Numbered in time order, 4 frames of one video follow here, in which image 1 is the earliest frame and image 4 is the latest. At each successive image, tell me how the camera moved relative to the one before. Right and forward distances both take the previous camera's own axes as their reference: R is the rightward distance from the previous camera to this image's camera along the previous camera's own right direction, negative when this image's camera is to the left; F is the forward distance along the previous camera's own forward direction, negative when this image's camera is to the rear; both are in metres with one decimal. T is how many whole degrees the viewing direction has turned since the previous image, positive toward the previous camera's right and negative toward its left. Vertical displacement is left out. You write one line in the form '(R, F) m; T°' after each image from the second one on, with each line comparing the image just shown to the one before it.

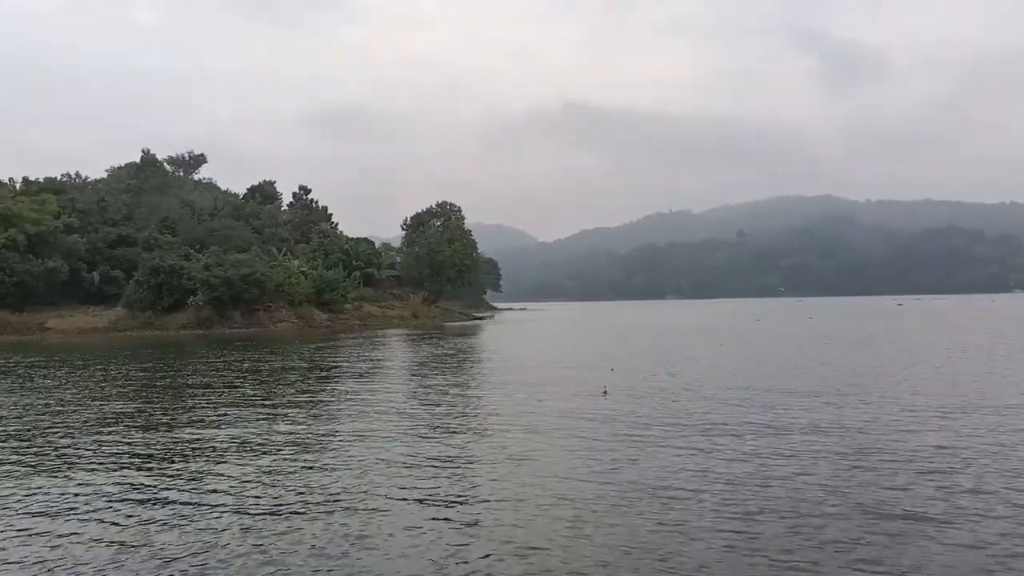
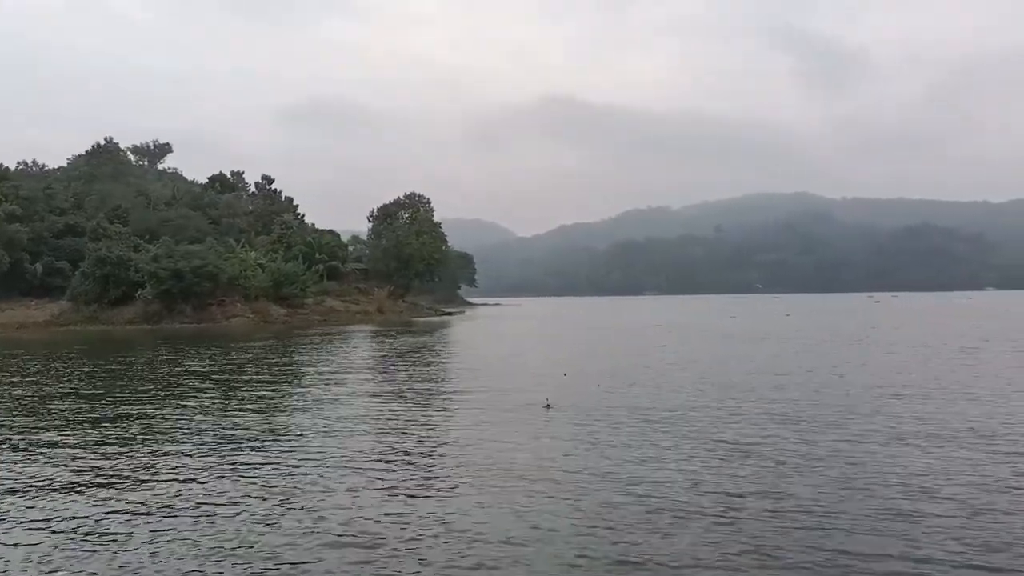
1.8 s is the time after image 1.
(+0.7, +1.9) m; +1°
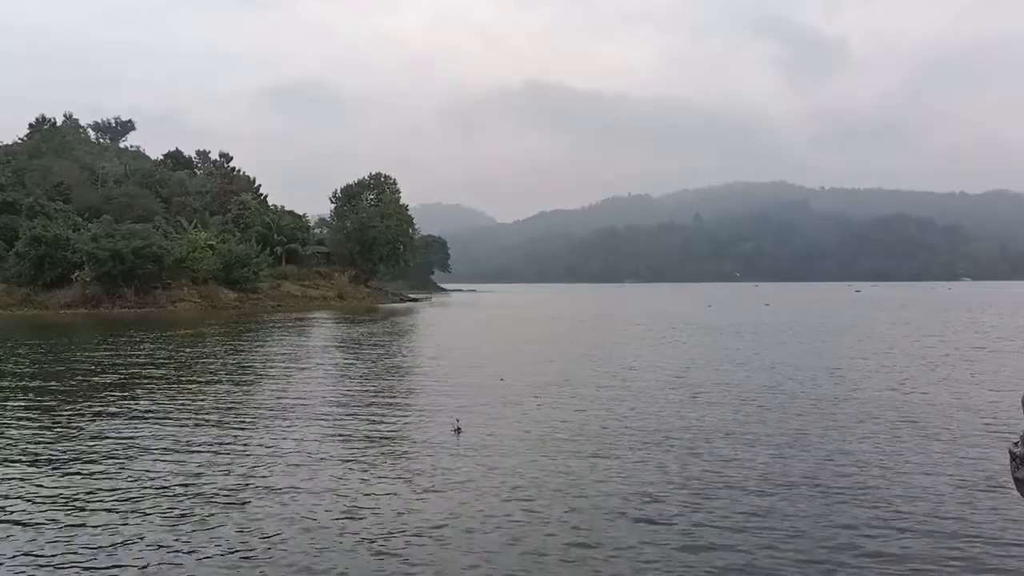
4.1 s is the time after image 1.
(+0.7, +2.2) m; +2°
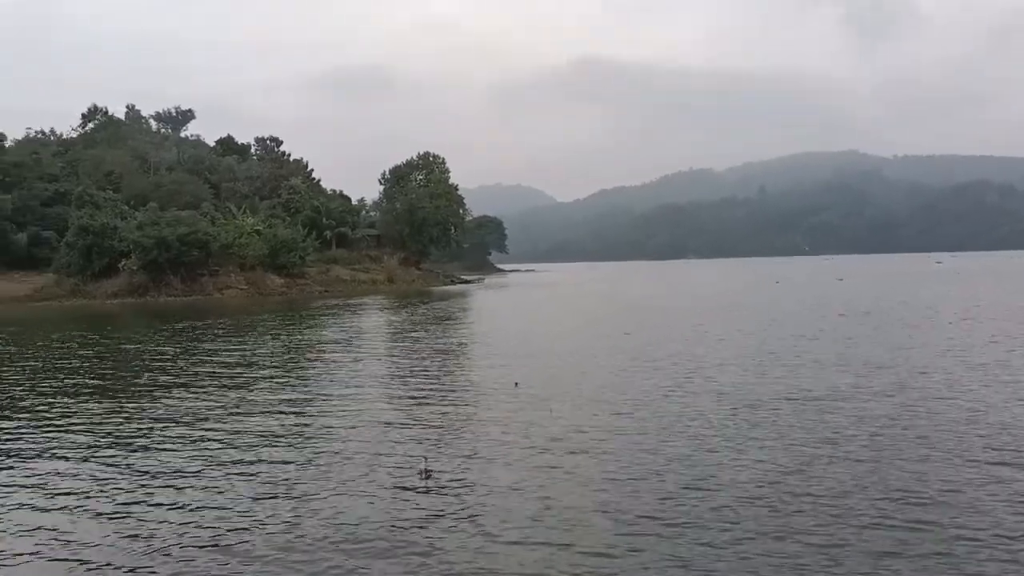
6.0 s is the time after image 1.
(+0.4, +2.0) m; -5°
